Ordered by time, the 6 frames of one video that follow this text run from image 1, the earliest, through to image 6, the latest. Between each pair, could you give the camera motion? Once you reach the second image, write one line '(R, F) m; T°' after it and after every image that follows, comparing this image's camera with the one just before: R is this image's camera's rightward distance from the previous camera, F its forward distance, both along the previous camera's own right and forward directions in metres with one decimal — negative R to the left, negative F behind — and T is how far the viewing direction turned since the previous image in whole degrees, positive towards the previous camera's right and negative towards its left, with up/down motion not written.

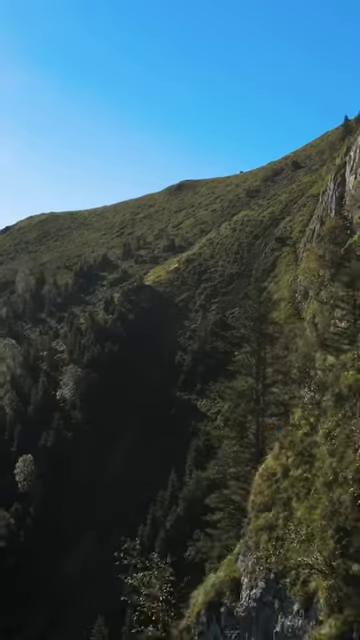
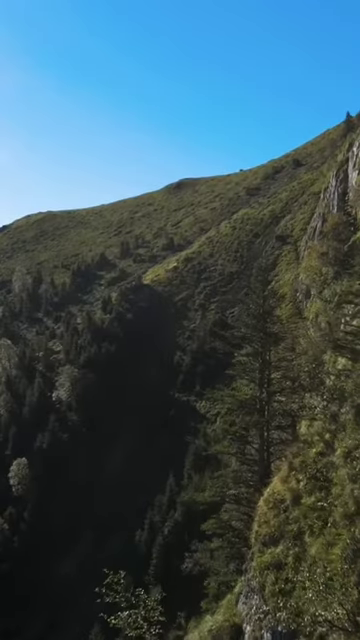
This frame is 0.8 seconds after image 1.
(+0.2, +1.9) m; 0°
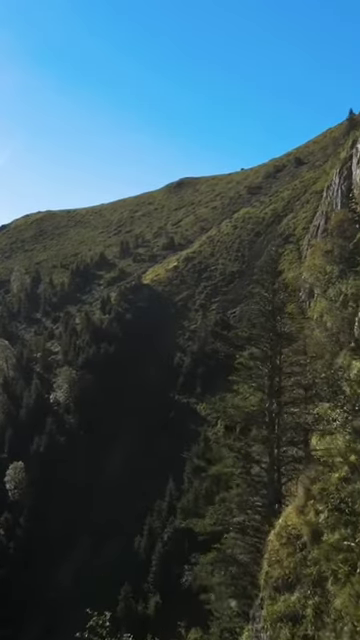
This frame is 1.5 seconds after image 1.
(+0.1, +1.7) m; 0°
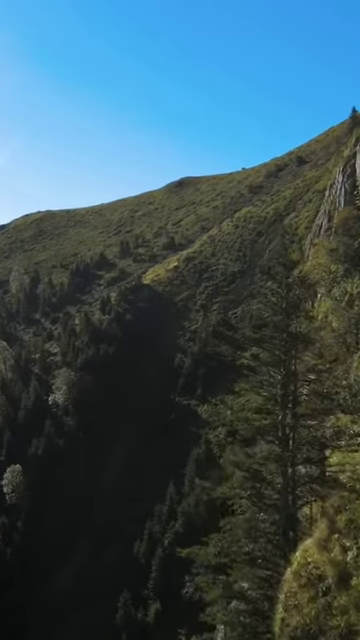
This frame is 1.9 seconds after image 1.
(0.0, +1.3) m; 0°
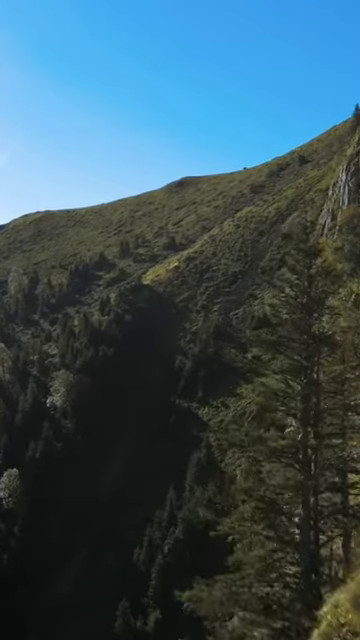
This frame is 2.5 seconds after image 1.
(0.0, +1.5) m; 0°
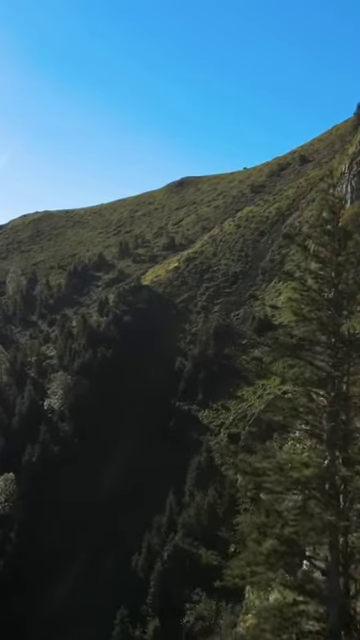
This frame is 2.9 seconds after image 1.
(0.0, +1.3) m; 0°
